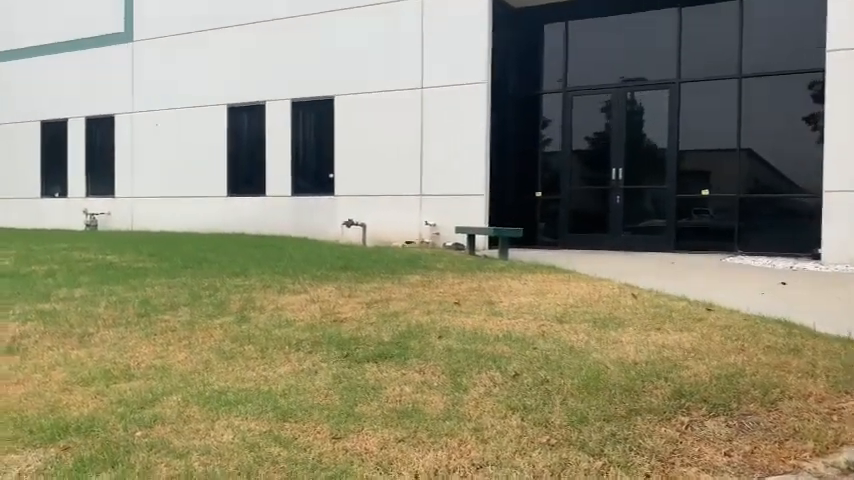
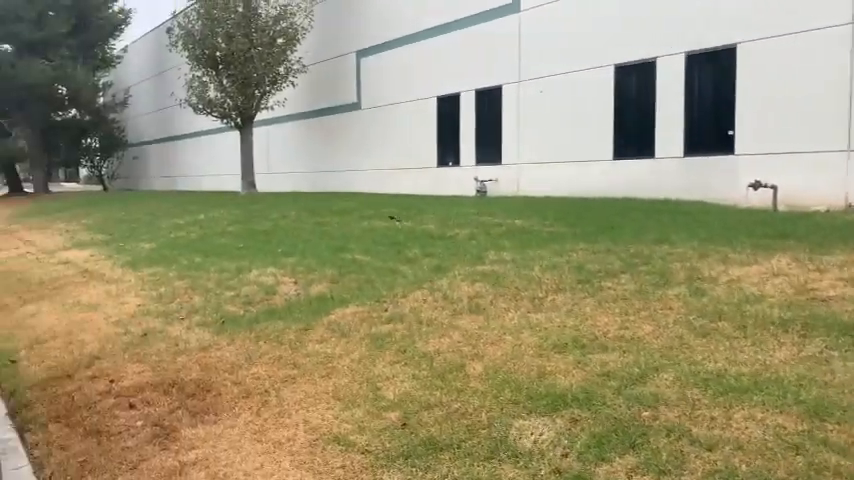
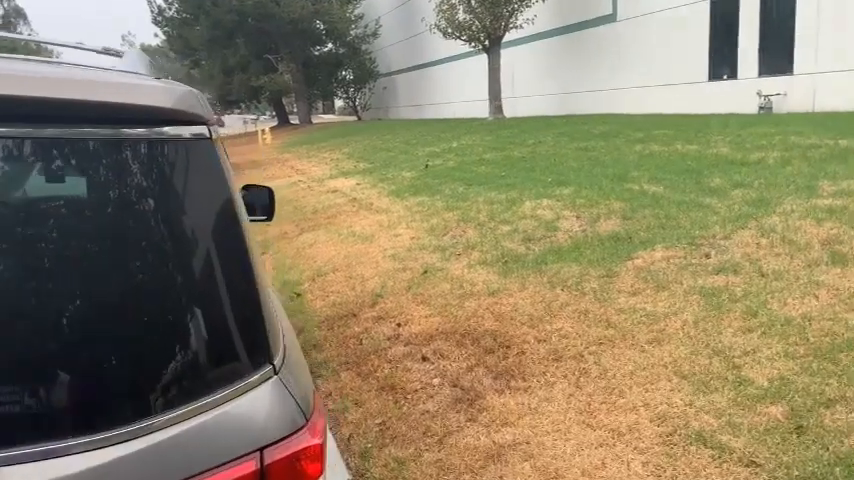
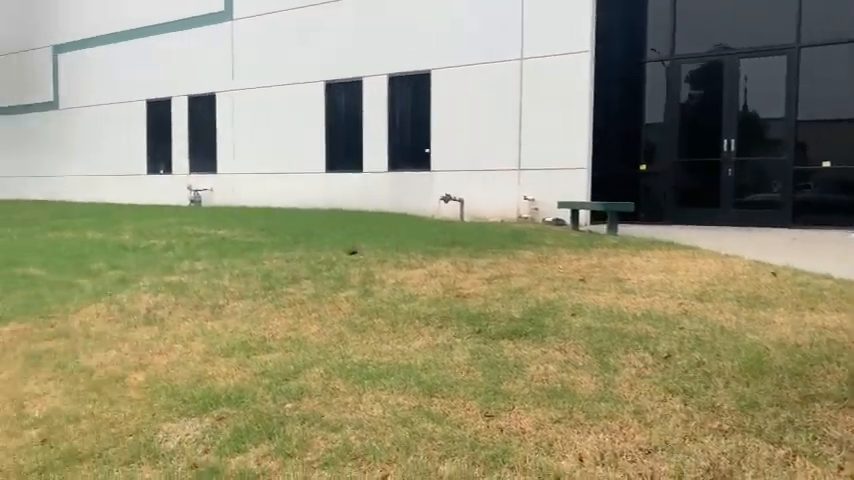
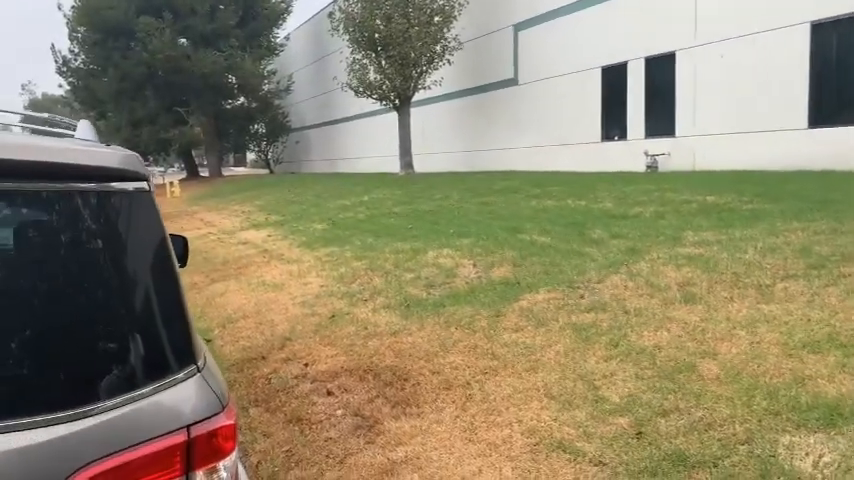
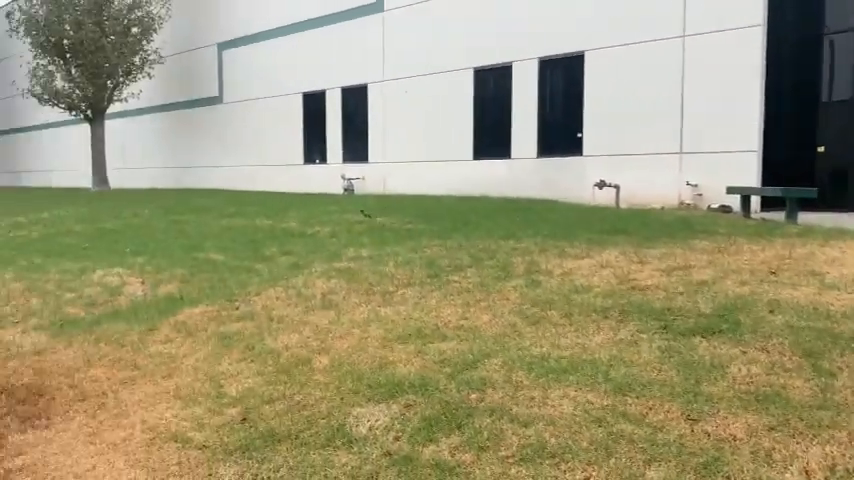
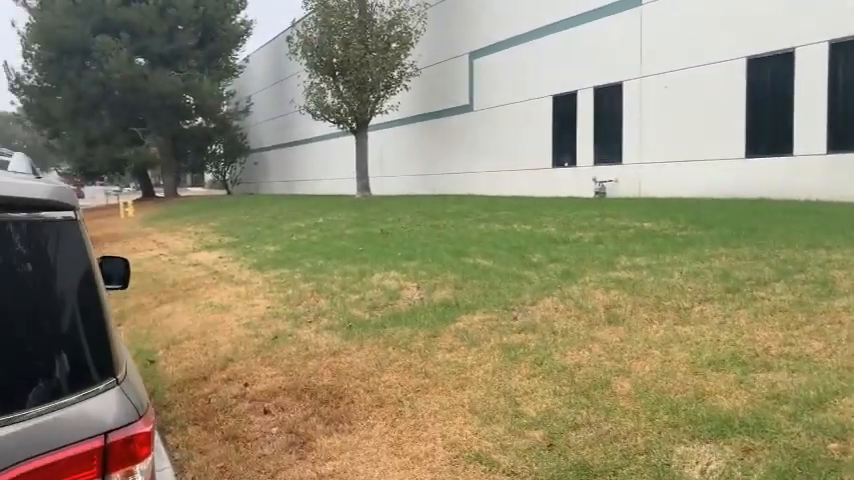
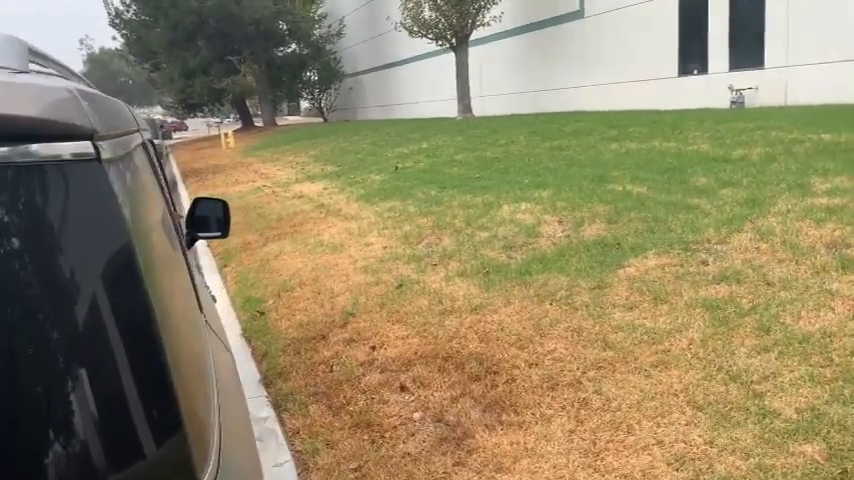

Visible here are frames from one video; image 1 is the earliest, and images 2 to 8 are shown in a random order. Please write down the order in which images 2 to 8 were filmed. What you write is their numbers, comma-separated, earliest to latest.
4, 6, 2, 7, 5, 3, 8
